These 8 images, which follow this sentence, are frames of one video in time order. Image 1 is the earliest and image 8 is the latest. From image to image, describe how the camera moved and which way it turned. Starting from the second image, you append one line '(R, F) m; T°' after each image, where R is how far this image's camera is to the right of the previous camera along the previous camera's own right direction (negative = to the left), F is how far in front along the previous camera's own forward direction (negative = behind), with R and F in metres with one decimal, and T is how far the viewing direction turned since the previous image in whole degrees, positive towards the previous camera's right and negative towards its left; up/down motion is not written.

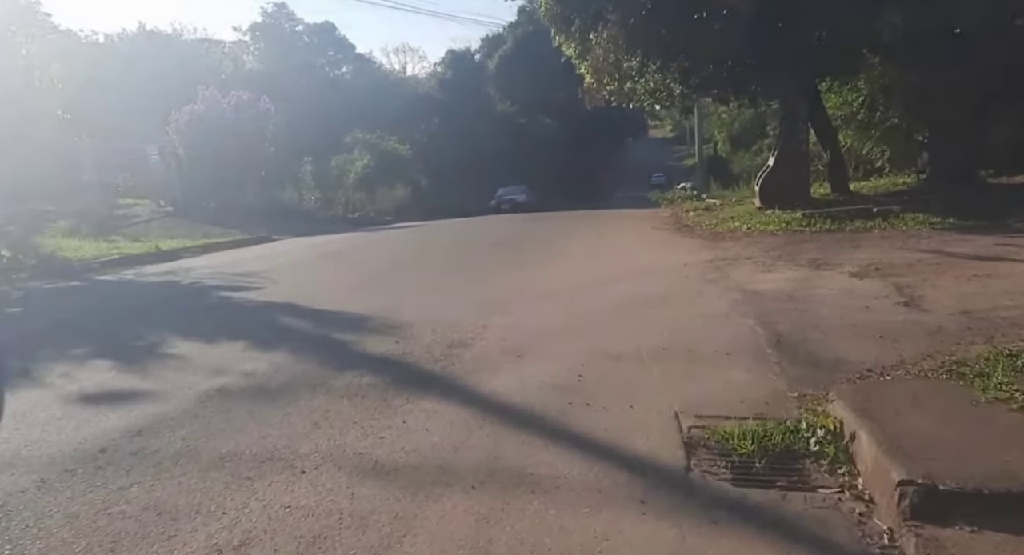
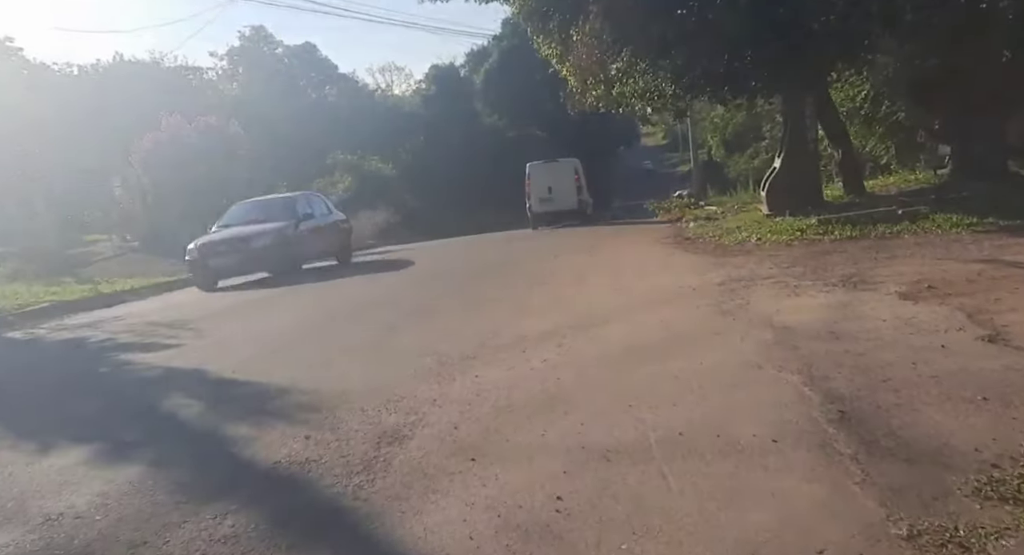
(+0.3, +1.9) m; 0°
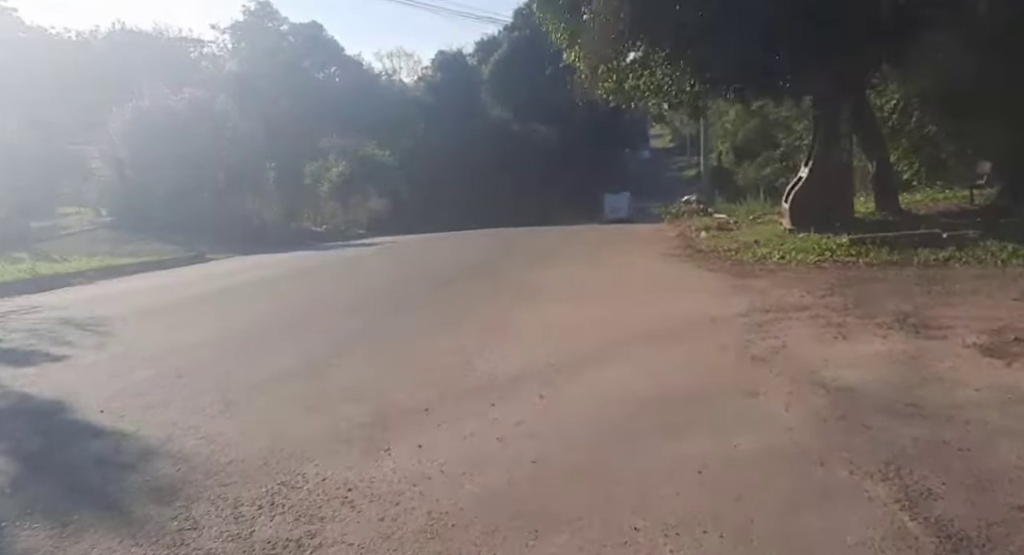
(+0.2, +1.8) m; 0°
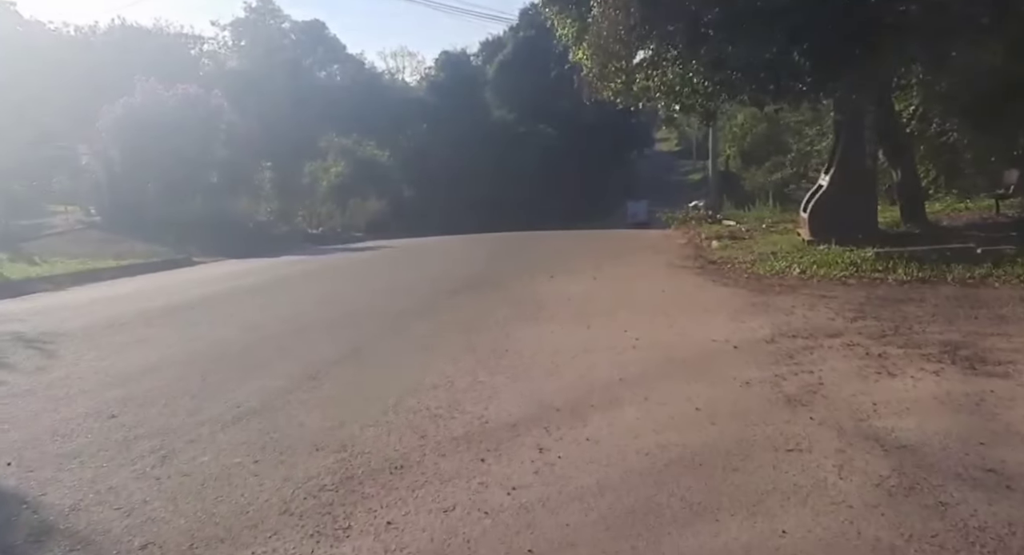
(0.0, +0.9) m; 0°
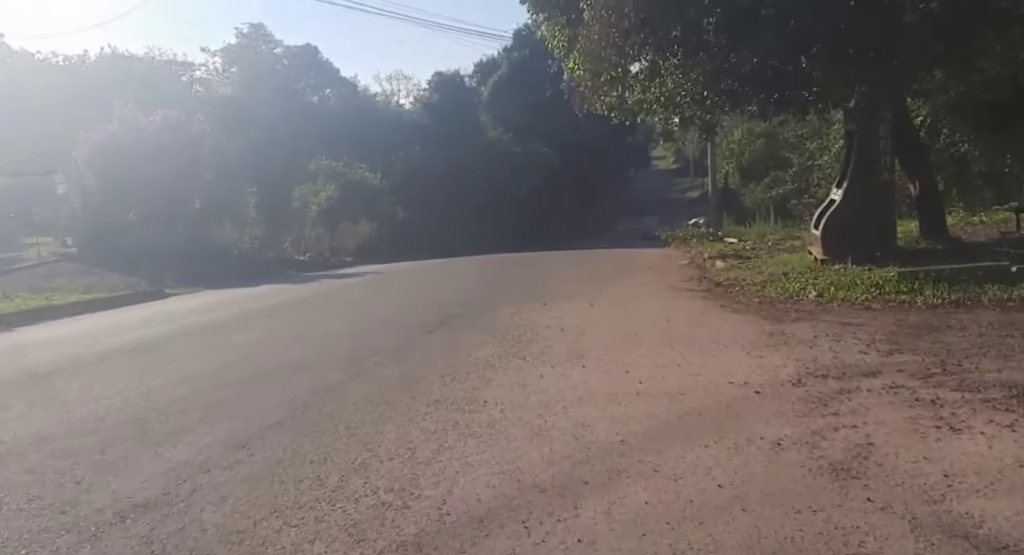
(+0.2, +1.2) m; 0°
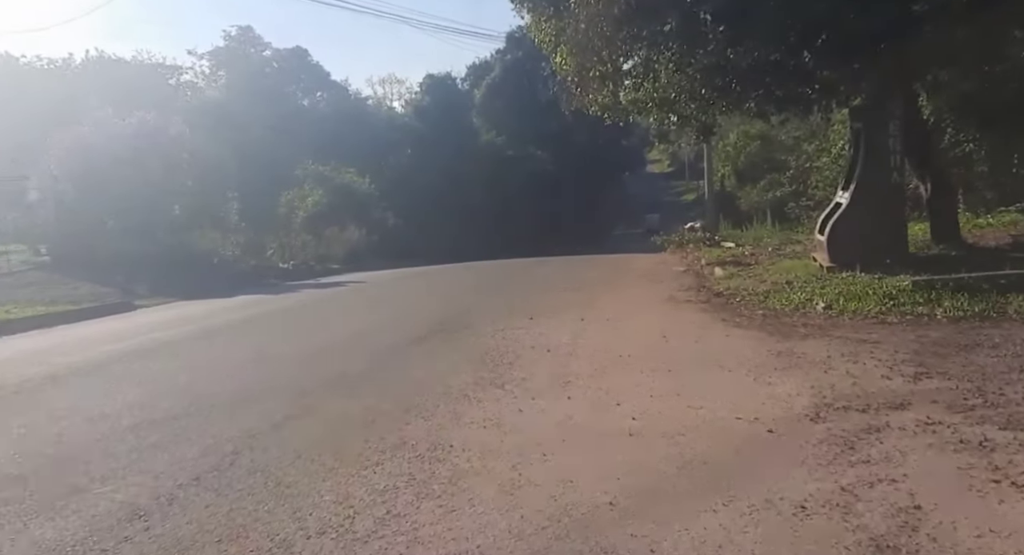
(+0.2, +0.9) m; 0°
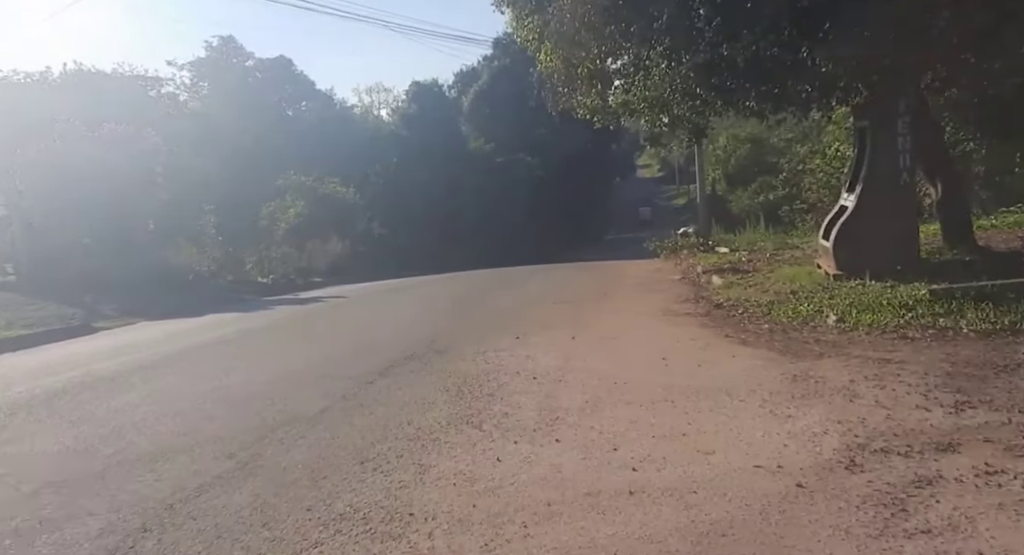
(+0.1, +0.9) m; +1°
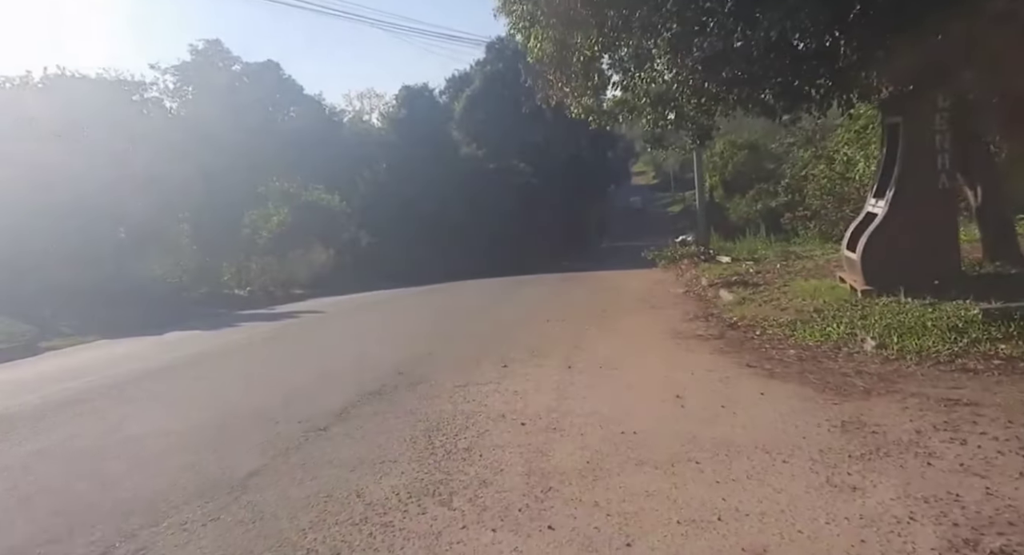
(+0.1, +1.4) m; 0°
